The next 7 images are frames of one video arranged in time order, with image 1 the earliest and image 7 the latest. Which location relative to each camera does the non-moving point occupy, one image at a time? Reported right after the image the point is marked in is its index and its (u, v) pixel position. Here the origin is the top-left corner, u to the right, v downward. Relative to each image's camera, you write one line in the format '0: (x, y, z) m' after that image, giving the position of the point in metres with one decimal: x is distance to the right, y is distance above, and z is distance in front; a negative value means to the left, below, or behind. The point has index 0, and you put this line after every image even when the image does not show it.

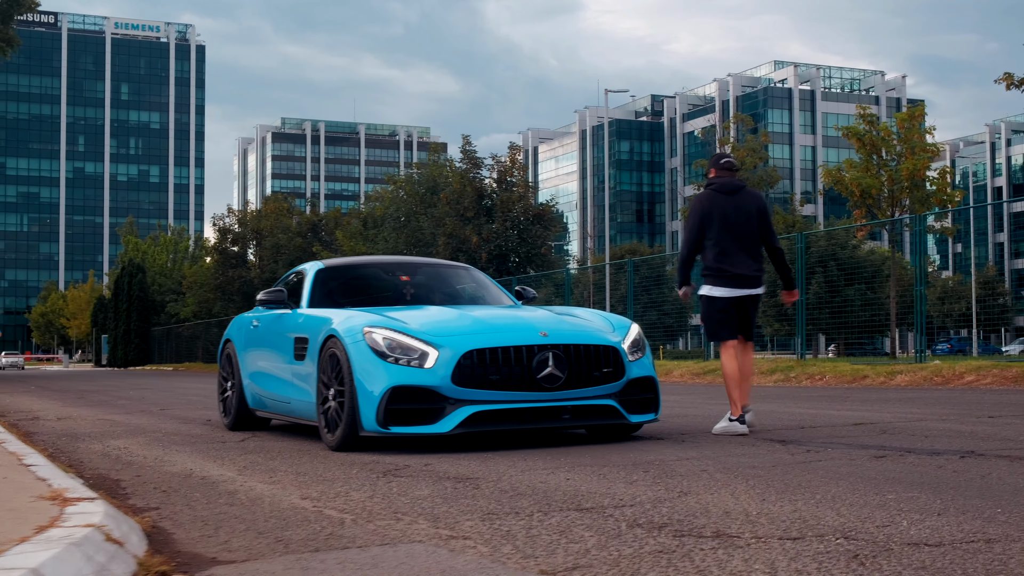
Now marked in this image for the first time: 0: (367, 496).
0: (-0.4, -0.6, +4.4) m
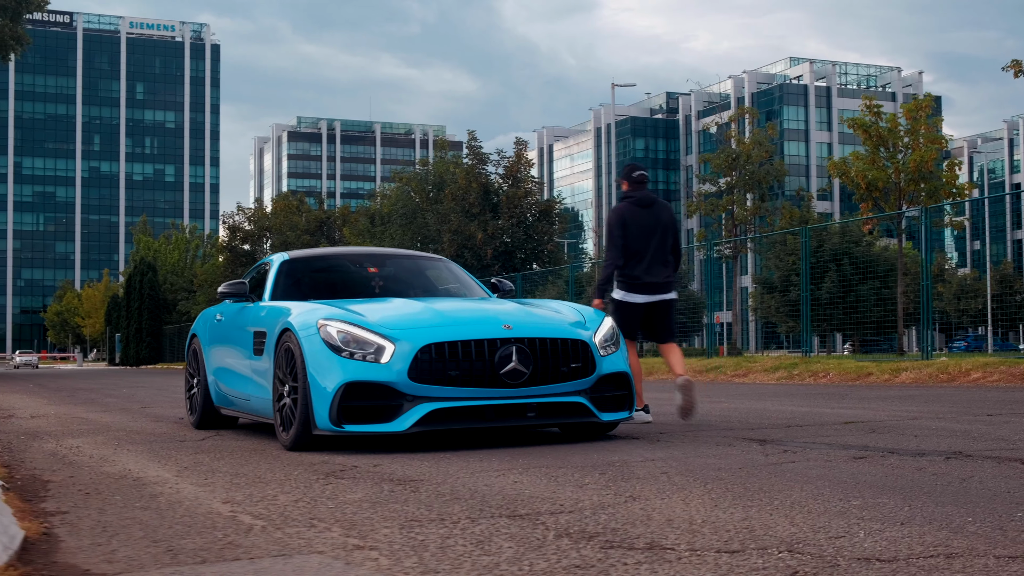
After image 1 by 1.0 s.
0: (-0.6, -0.6, +4.1) m
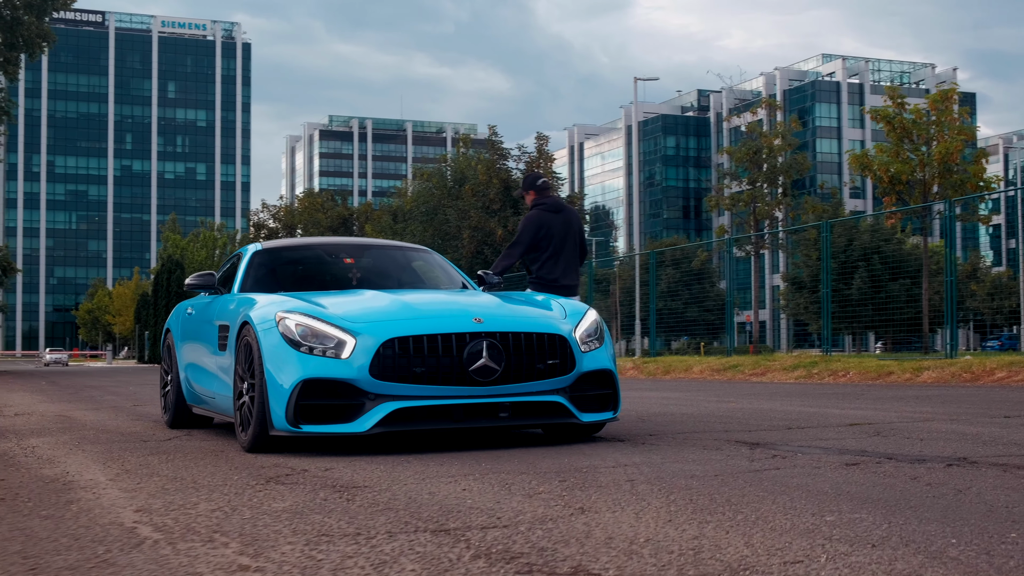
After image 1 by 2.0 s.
0: (-0.8, -0.6, +3.7) m
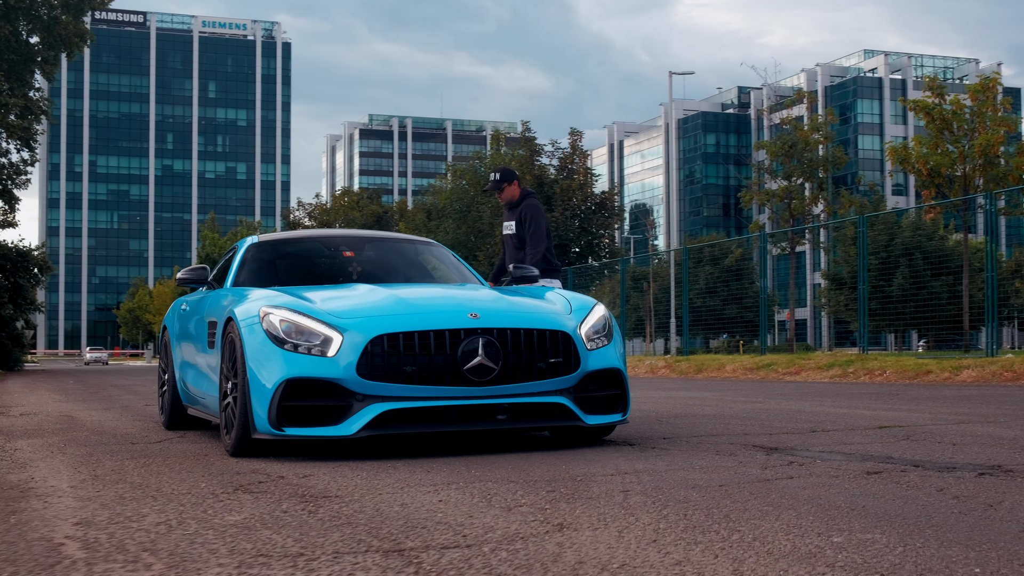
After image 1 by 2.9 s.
0: (-0.8, -0.5, +3.3) m
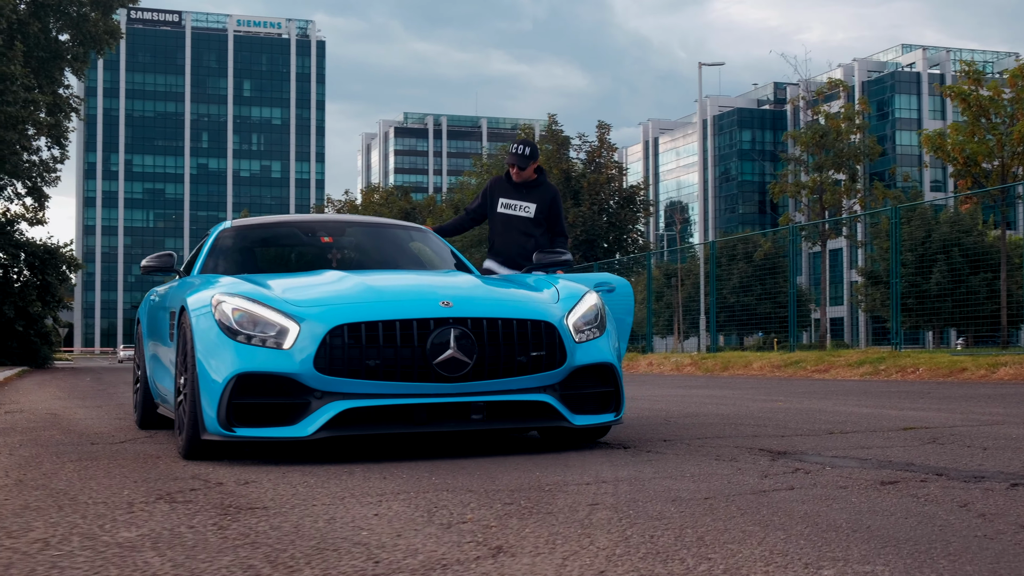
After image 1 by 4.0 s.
0: (-0.9, -0.5, +2.9) m
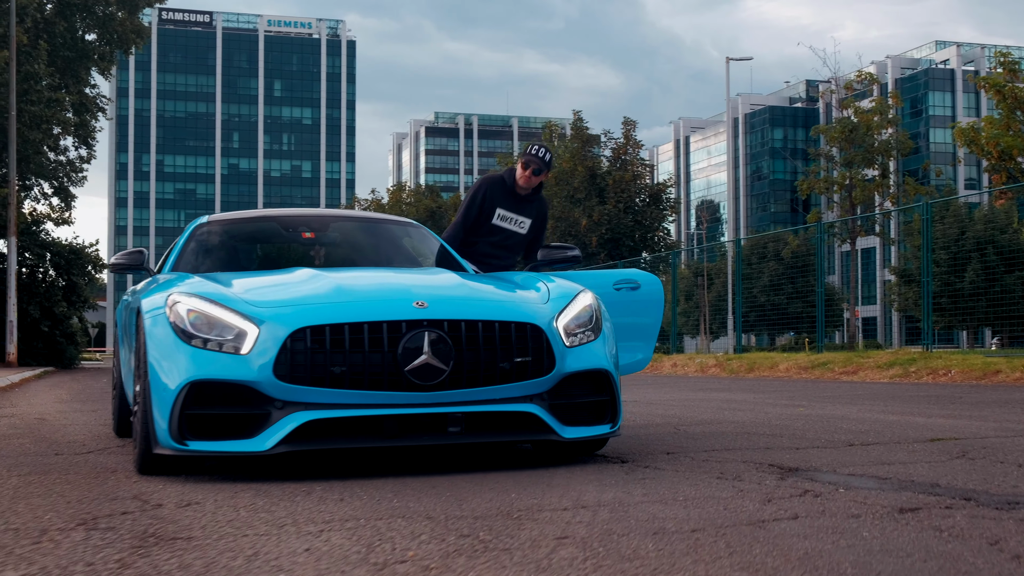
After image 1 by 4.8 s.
0: (-1.0, -0.5, +2.4) m
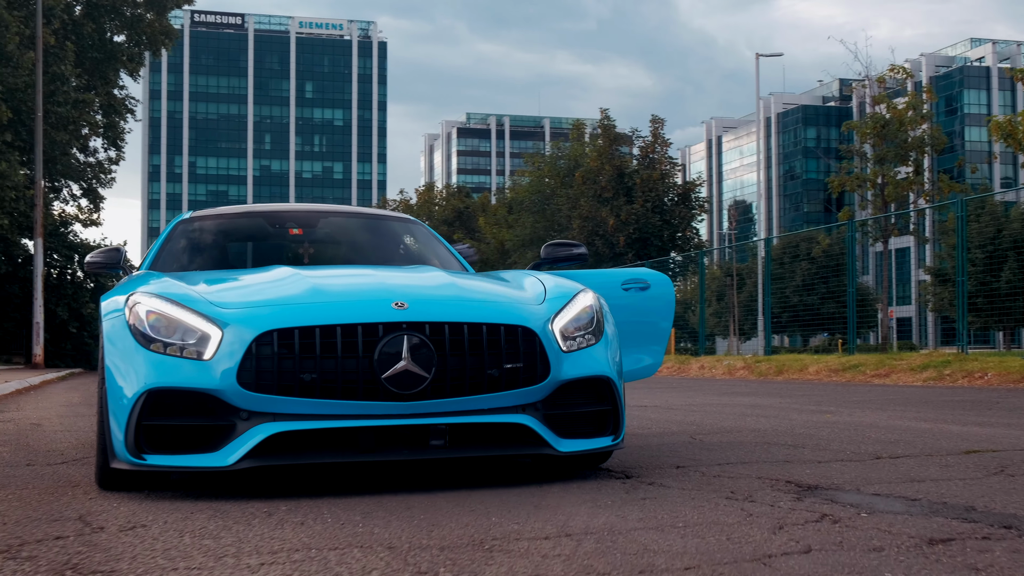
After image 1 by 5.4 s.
0: (-1.1, -0.5, +2.1) m
